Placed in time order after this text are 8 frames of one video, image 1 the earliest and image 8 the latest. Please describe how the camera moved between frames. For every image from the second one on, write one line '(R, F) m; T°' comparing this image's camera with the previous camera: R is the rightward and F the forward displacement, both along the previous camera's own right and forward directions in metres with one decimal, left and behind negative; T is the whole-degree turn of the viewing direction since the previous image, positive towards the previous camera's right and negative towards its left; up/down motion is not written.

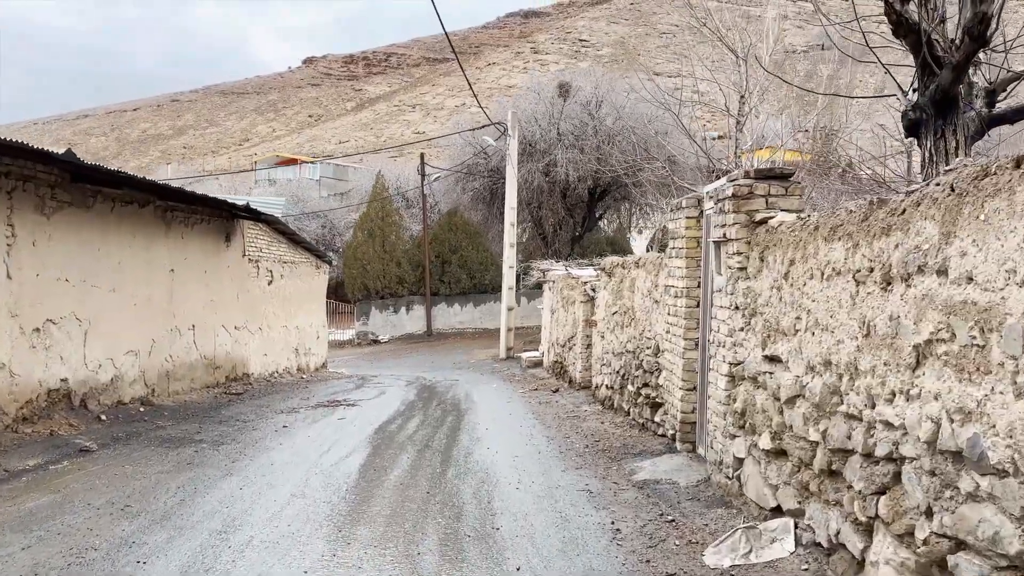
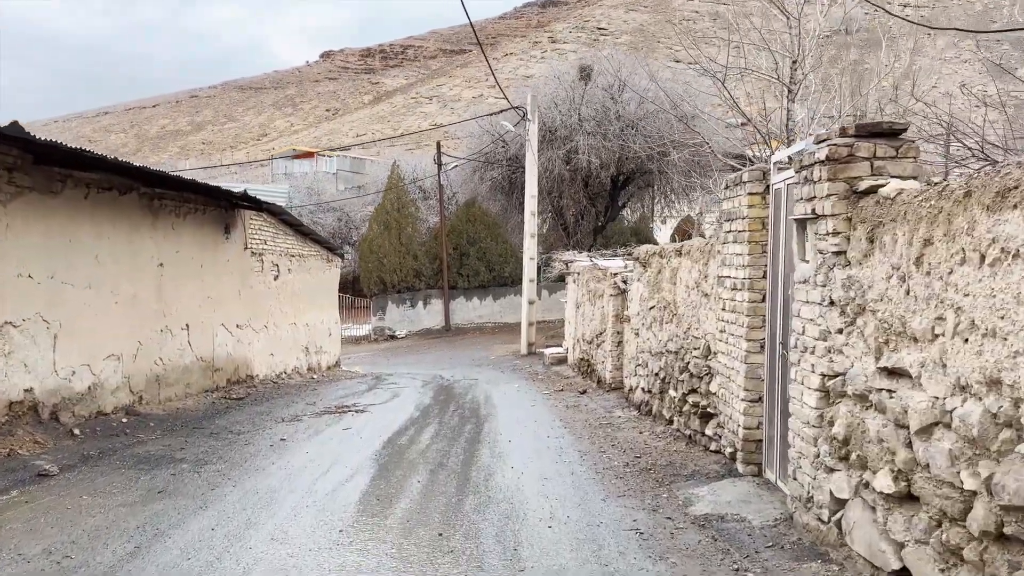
(-0.1, +1.0) m; -1°
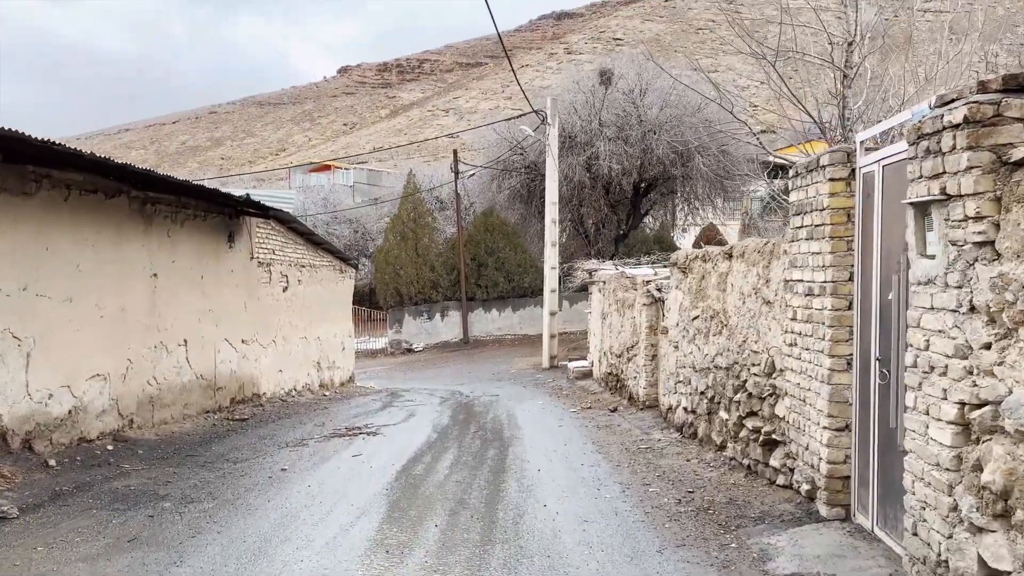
(-0.1, +0.8) m; -1°
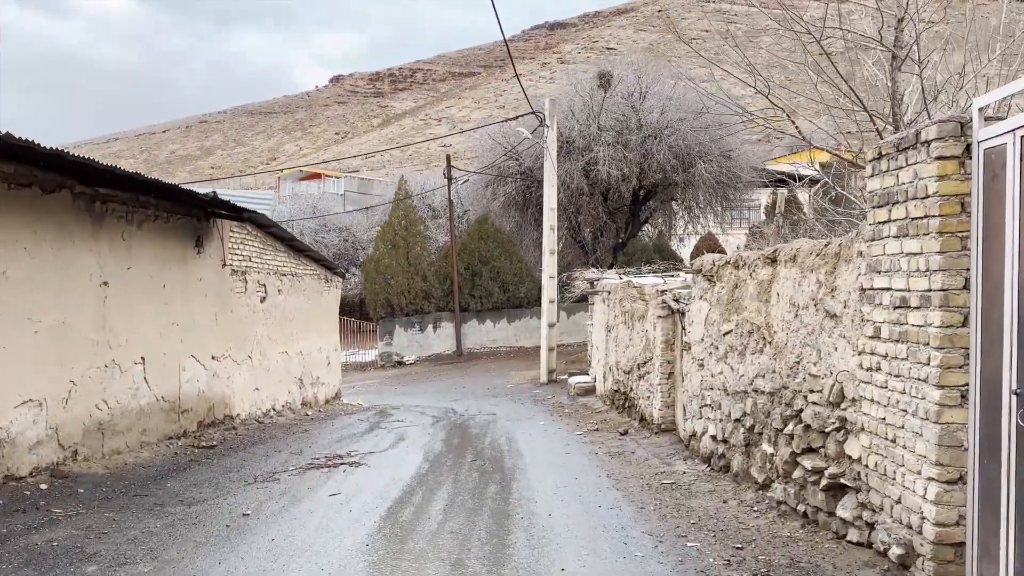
(-0.1, +1.0) m; +1°
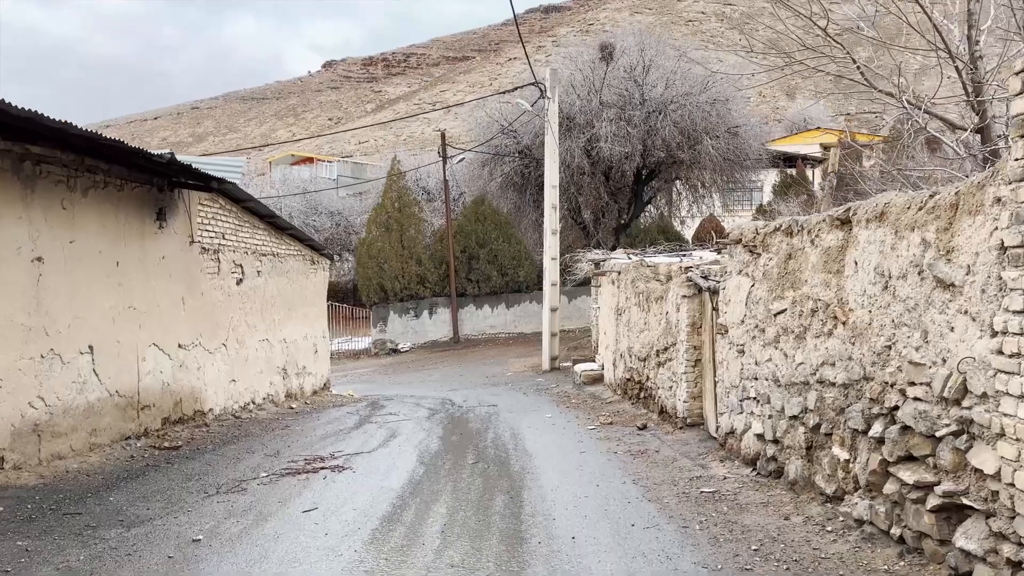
(-0.1, +1.1) m; 0°
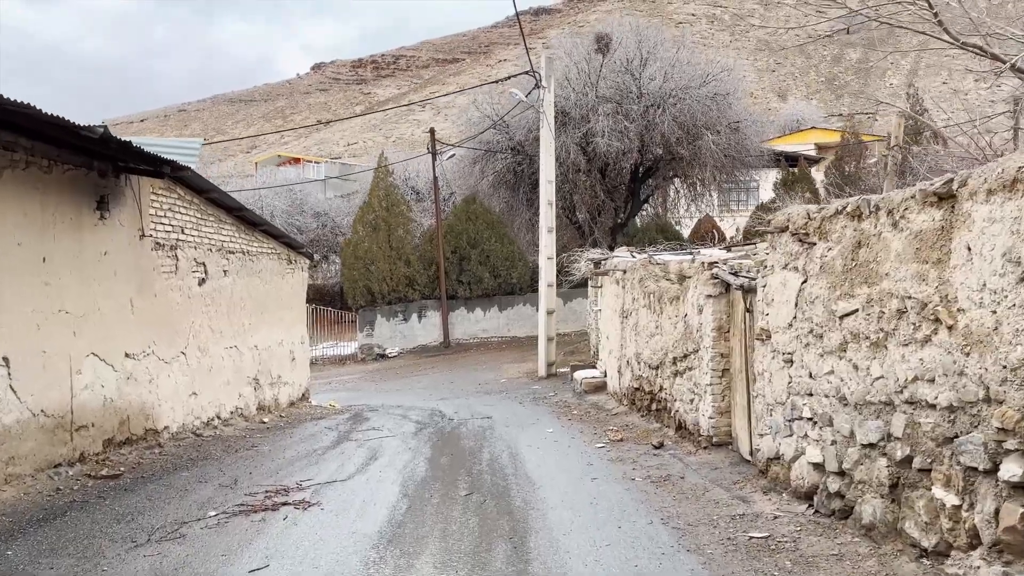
(-0.1, +1.1) m; +1°
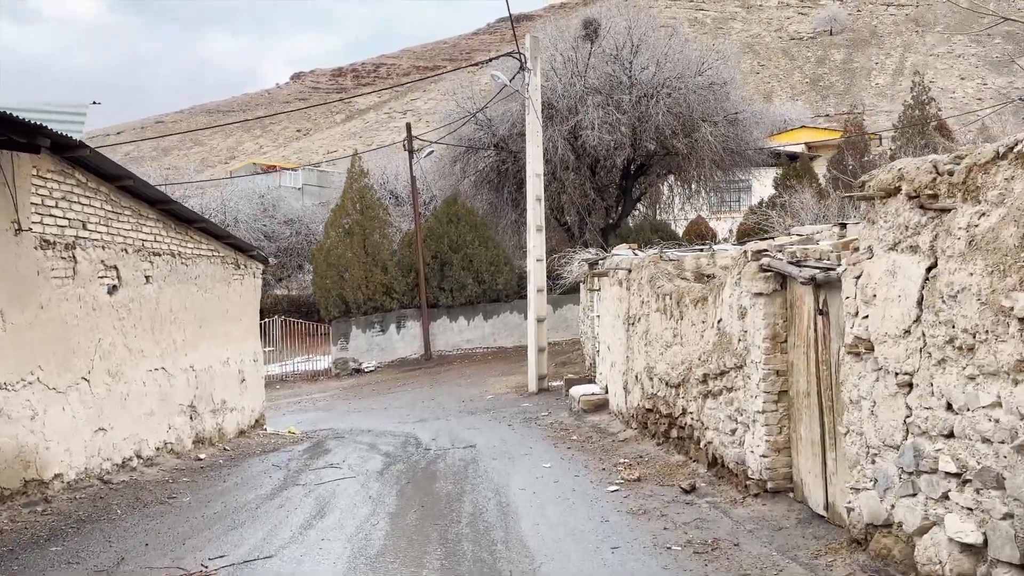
(0.0, +1.7) m; +1°
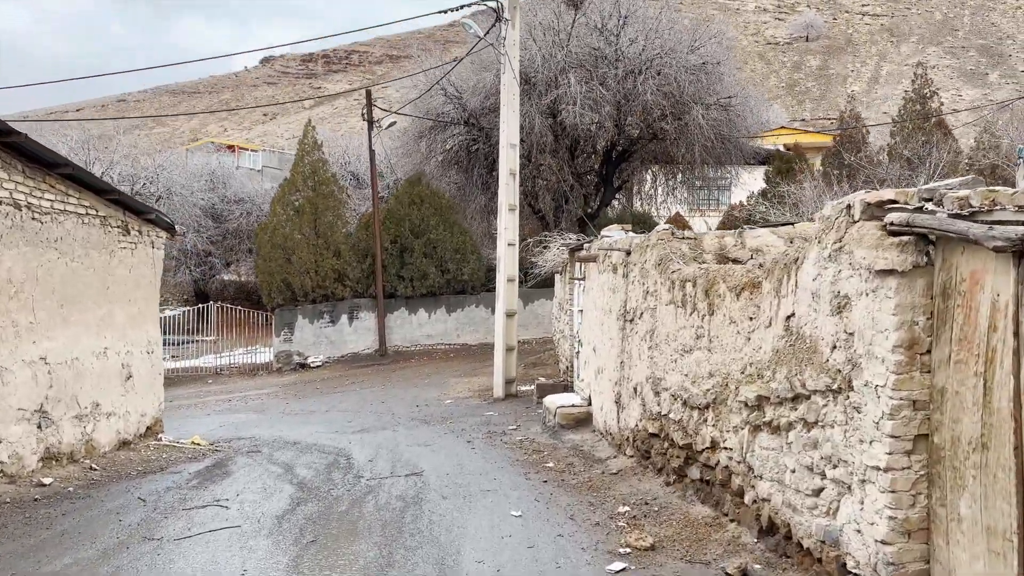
(0.0, +2.1) m; +2°
